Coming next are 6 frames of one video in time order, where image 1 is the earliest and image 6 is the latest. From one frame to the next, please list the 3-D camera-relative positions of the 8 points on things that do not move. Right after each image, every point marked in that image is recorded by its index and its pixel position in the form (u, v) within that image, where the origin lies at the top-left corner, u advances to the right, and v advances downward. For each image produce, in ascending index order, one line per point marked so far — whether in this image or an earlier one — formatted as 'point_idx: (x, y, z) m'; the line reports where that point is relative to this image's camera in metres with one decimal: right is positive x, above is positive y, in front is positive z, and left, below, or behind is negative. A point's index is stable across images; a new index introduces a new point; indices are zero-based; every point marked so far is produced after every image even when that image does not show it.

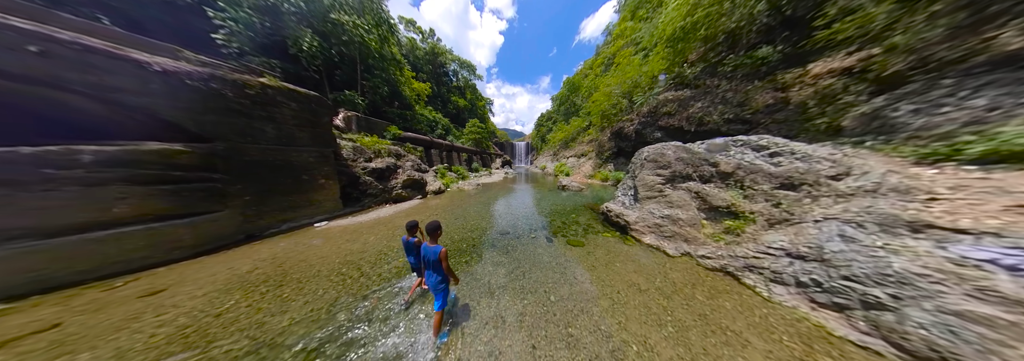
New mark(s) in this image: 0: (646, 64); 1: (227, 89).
0: (+13.0, +11.1, +15.2) m
1: (-8.9, +2.8, +4.9) m
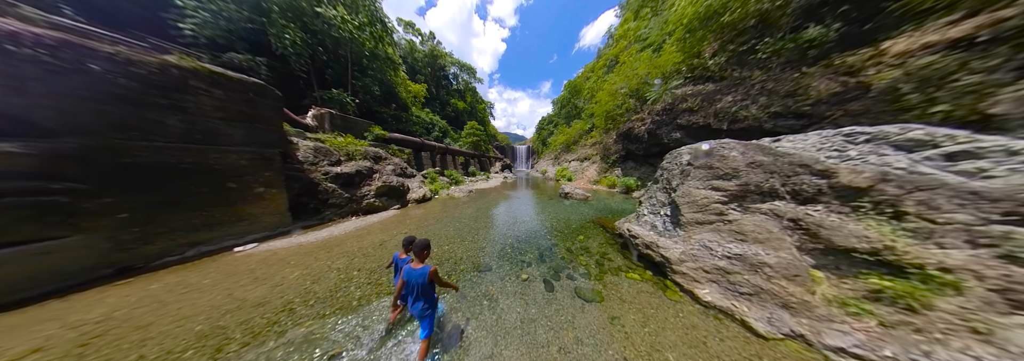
0: (+12.7, +10.5, +13.8) m
1: (-9.3, +2.6, +3.5) m
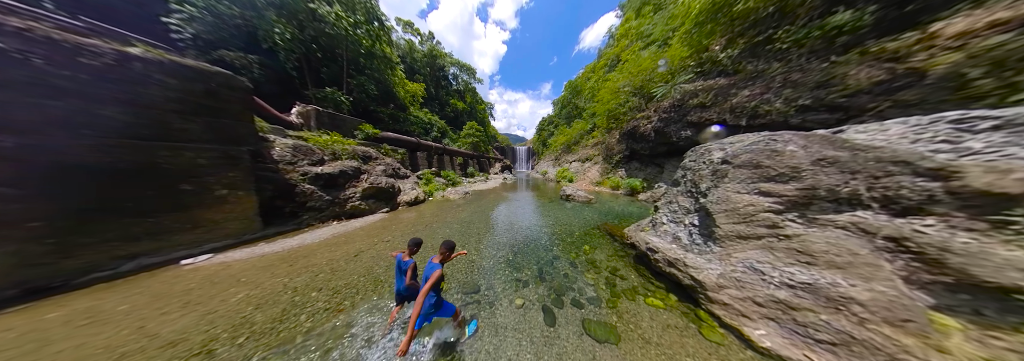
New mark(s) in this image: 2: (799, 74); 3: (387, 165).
0: (+12.6, +10.4, +13.2) m
1: (-9.4, +2.6, +2.8) m
2: (+11.0, +4.1, +6.0) m
3: (-9.0, +1.1, +11.2) m
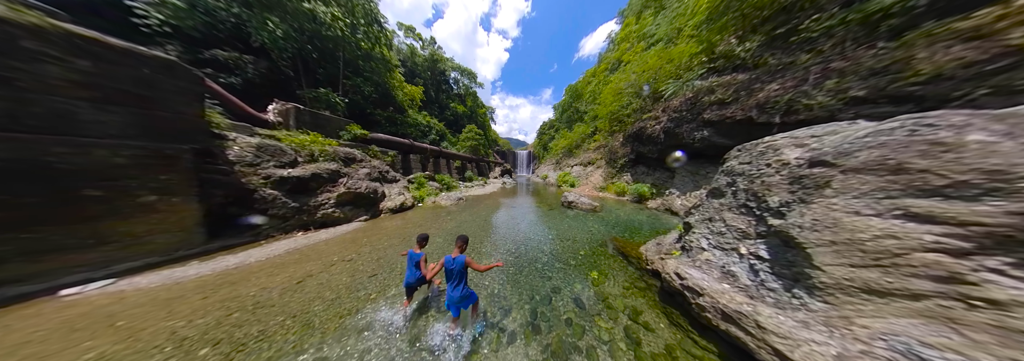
0: (+12.5, +10.0, +12.4) m
1: (-9.7, +2.5, +2.0) m
2: (+10.7, +3.9, +5.1) m
3: (-9.2, +0.9, +10.3) m
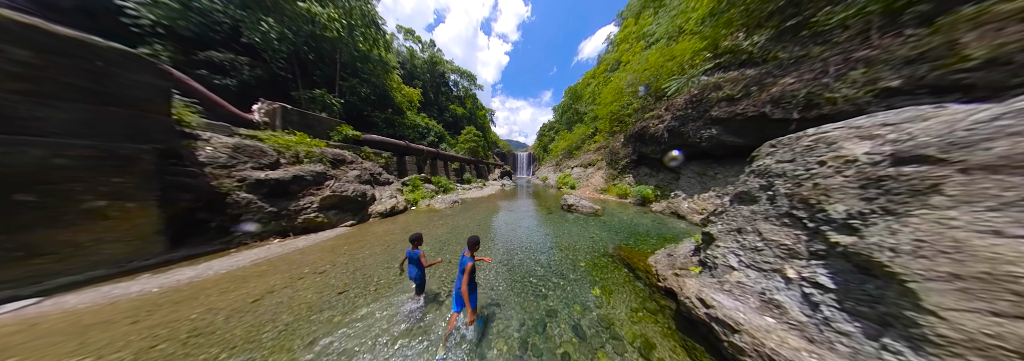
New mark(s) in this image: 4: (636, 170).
0: (+12.2, +9.8, +12.0) m
1: (-9.9, +2.5, +1.6) m
2: (+10.5, +3.8, +4.6) m
3: (-9.4, +0.7, +9.9) m
4: (+11.3, +0.9, +14.2) m
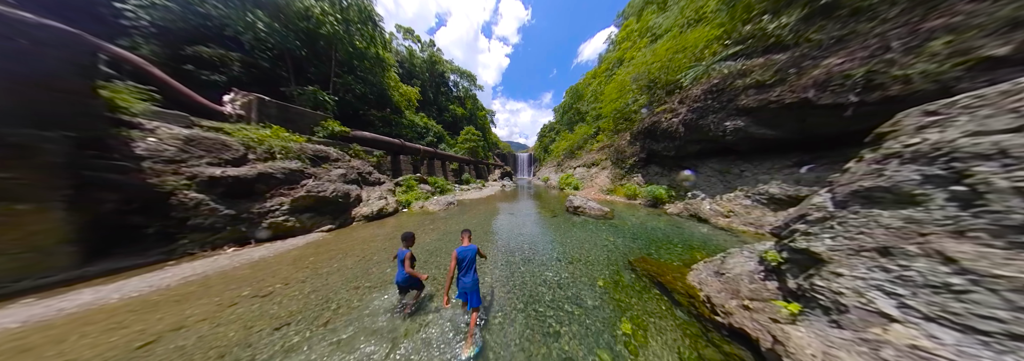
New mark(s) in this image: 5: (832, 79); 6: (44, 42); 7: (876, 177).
0: (+12.2, +9.9, +11.2) m
1: (-9.9, +2.6, +0.8) m
2: (+10.5, +3.9, +3.8) m
3: (-9.4, +0.7, +9.1) m
4: (+11.3, +0.9, +13.3) m
5: (+11.1, +3.5, +5.7) m
6: (-10.1, +3.0, +3.3) m
7: (+3.9, 0.0, +1.8) m
